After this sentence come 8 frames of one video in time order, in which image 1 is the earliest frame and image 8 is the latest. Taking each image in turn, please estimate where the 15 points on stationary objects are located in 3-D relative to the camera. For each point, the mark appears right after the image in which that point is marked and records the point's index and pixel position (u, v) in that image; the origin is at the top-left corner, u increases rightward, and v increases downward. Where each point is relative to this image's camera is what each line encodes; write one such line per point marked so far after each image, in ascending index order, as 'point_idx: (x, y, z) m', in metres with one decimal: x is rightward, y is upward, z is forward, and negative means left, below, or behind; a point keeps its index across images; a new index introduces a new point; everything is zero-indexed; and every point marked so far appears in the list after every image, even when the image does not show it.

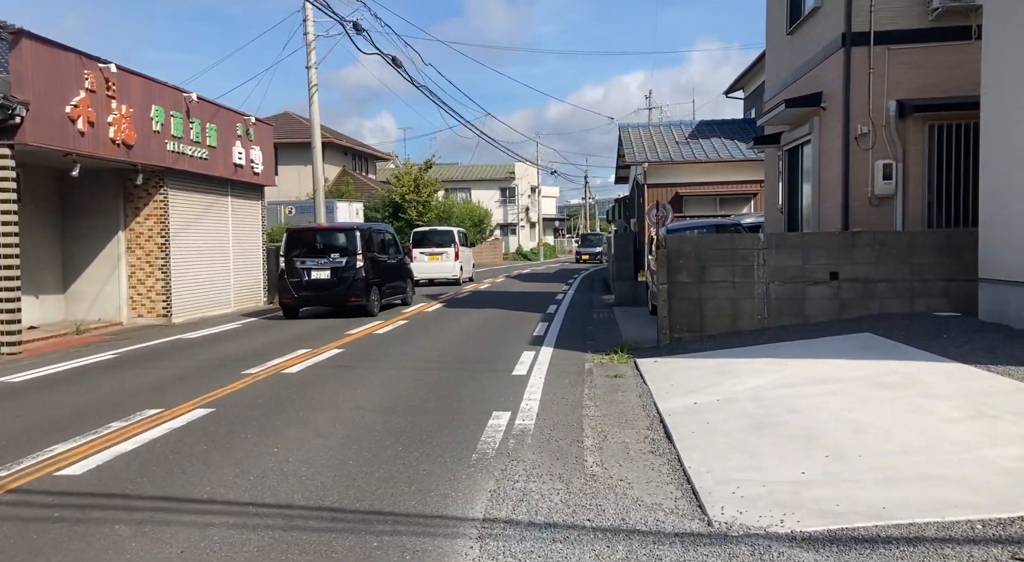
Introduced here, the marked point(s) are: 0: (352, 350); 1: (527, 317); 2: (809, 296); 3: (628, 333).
0: (-2.4, -1.0, +11.5) m
1: (+0.3, -0.8, +17.3) m
2: (+4.4, -0.2, +11.6) m
3: (+2.0, -0.9, +13.5) m
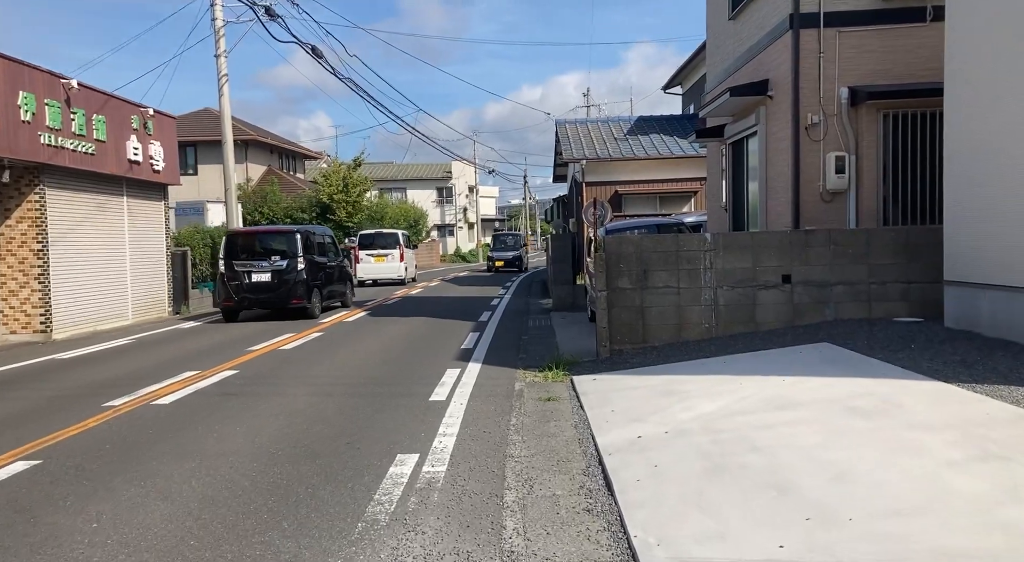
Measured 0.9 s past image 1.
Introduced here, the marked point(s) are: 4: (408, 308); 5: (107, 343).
0: (-3.4, -1.2, +10.0) m
1: (-1.1, -0.9, +16.0) m
2: (+3.3, -0.3, +10.6) m
3: (+0.8, -1.0, +12.3) m
4: (-2.6, -0.7, +19.6) m
5: (-7.2, -1.2, +14.0) m
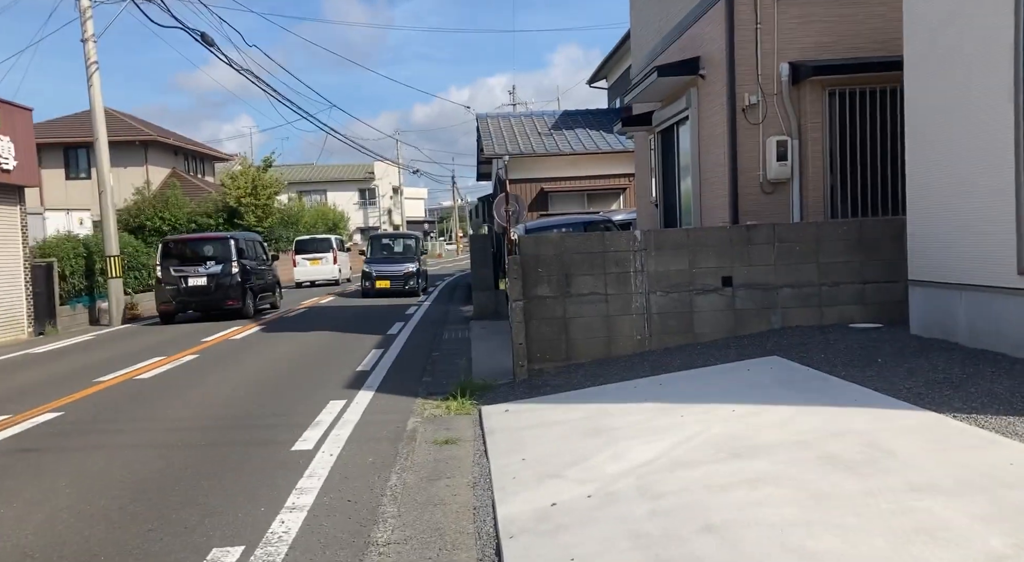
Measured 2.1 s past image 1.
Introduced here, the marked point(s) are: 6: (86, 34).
0: (-4.4, -1.4, +8.0) m
1: (-2.7, -1.1, +14.1) m
2: (+2.1, -0.3, +9.2) m
3: (-0.5, -1.1, +10.6) m
4: (-4.5, -0.9, +17.6) m
5: (-8.6, -1.5, +11.6) m
6: (-9.9, +5.7, +18.4) m
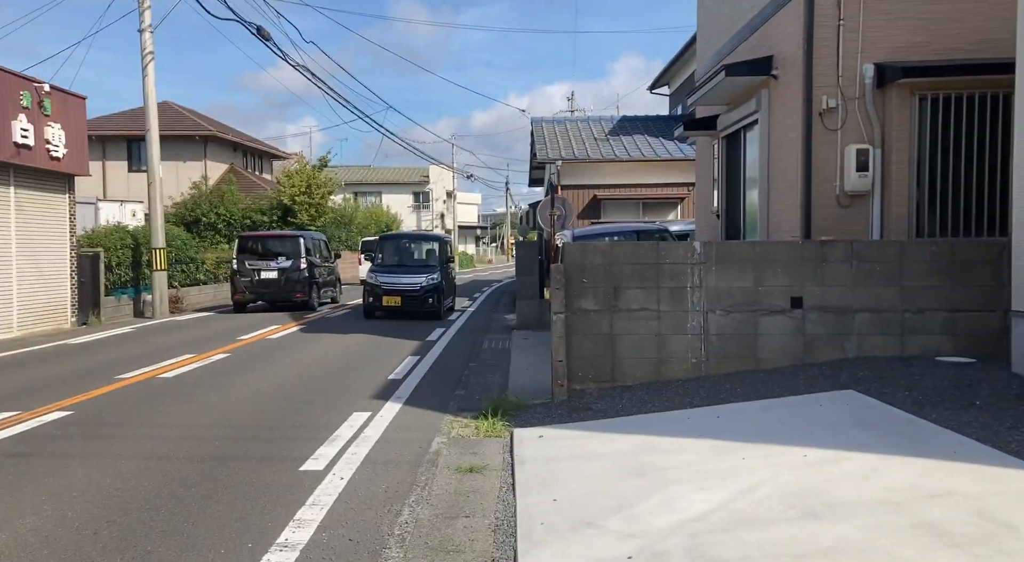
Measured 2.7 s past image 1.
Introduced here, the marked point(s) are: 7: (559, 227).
0: (-4.1, -1.3, +7.5) m
1: (-2.0, -1.1, +13.5) m
2: (+2.6, -0.5, +8.3) m
3: (0.0, -1.2, +9.8) m
4: (-3.5, -0.9, +17.1) m
5: (-8.0, -1.3, +11.4) m
6: (-8.5, +5.9, +18.3) m
7: (+0.8, +0.8, +12.9) m
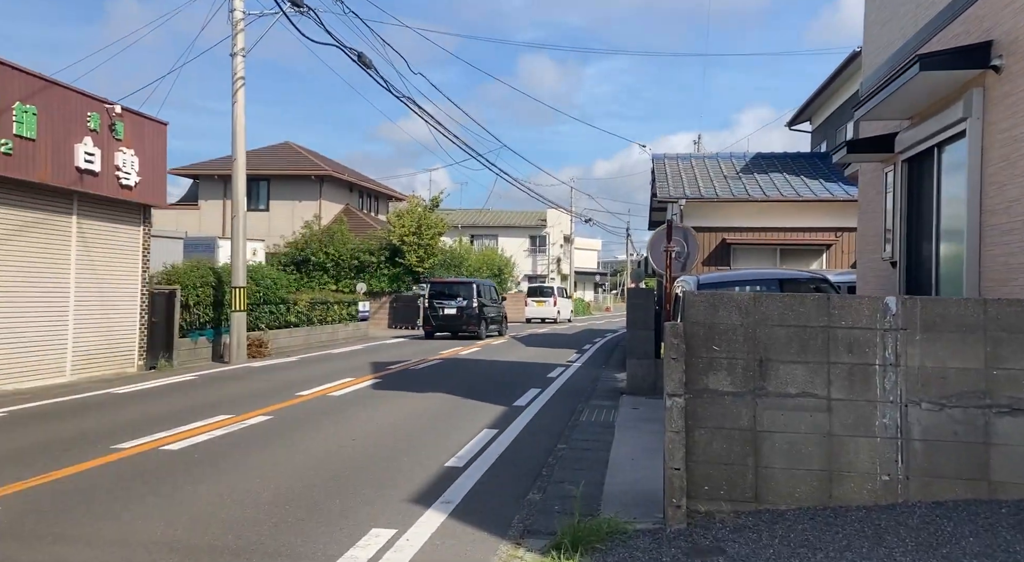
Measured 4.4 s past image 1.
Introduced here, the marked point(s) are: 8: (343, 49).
0: (-3.5, -1.6, +5.5) m
1: (-0.5, -1.9, +11.1) m
2: (+3.2, -1.1, +5.3) m
3: (+0.9, -1.8, +7.2) m
4: (-1.4, -1.8, +14.9) m
5: (-6.8, -1.7, +10.0) m
6: (-6.0, +5.1, +17.3) m
7: (+2.1, +0.1, +10.2) m
8: (-3.2, +4.3, +14.6) m
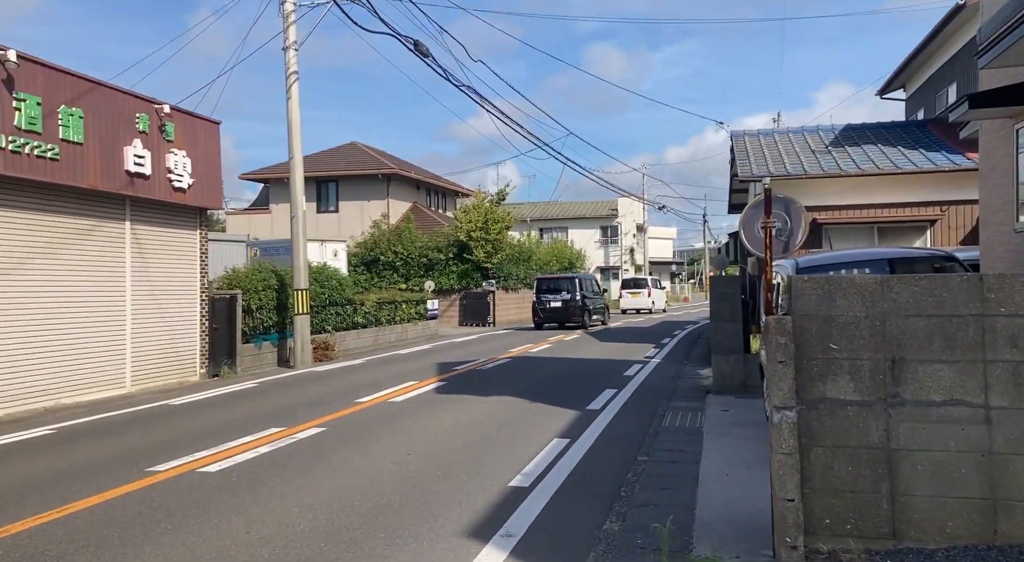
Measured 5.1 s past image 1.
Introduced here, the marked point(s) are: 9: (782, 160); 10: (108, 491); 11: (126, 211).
0: (-3.1, -1.7, +4.8) m
1: (+0.5, -1.8, +10.2) m
2: (+3.6, -0.9, +4.0) m
3: (+1.5, -1.7, +6.1) m
4: (-0.2, -1.7, +14.0) m
5: (-5.9, -1.9, +9.6) m
6: (-4.7, +5.0, +16.7) m
7: (+2.9, +0.2, +8.9) m
8: (-2.2, +4.4, +13.8) m
9: (+6.6, +3.0, +19.4) m
10: (-3.3, -1.7, +6.5) m
11: (-6.3, +1.2, +13.0) m
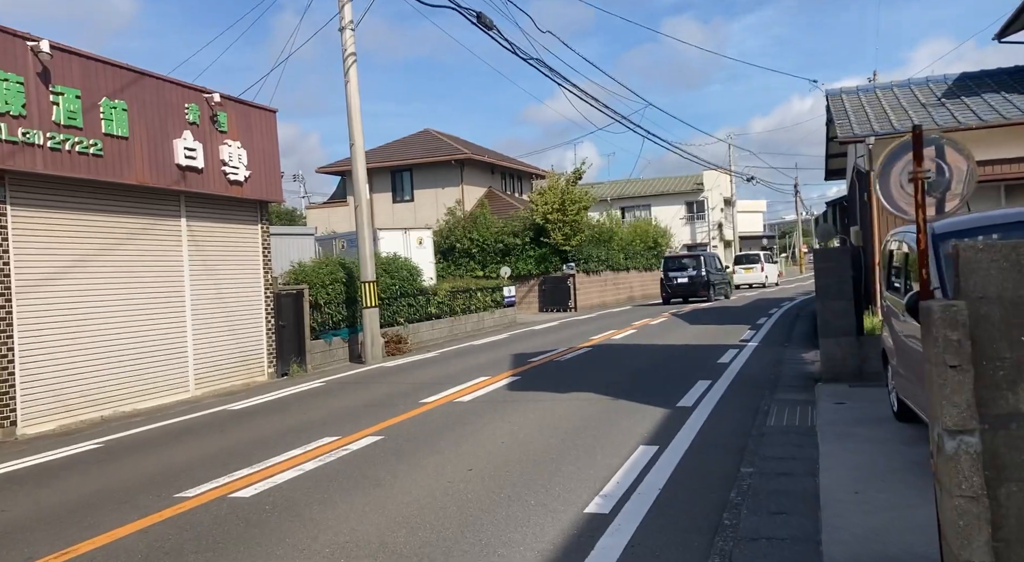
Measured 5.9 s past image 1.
0: (-2.7, -1.7, +4.0) m
1: (+1.4, -1.6, +8.9) m
2: (+3.8, -0.7, +2.4) m
3: (+2.0, -1.5, +4.8) m
4: (+1.2, -1.5, +12.8) m
5: (-5.1, -1.9, +9.0) m
6: (-3.4, +5.2, +15.9) m
7: (+3.6, +0.5, +7.4) m
8: (-1.1, +4.5, +12.7) m
9: (+8.2, +3.6, +17.4) m
10: (-2.8, -1.7, +5.7) m
11: (-5.2, +1.2, +12.5) m
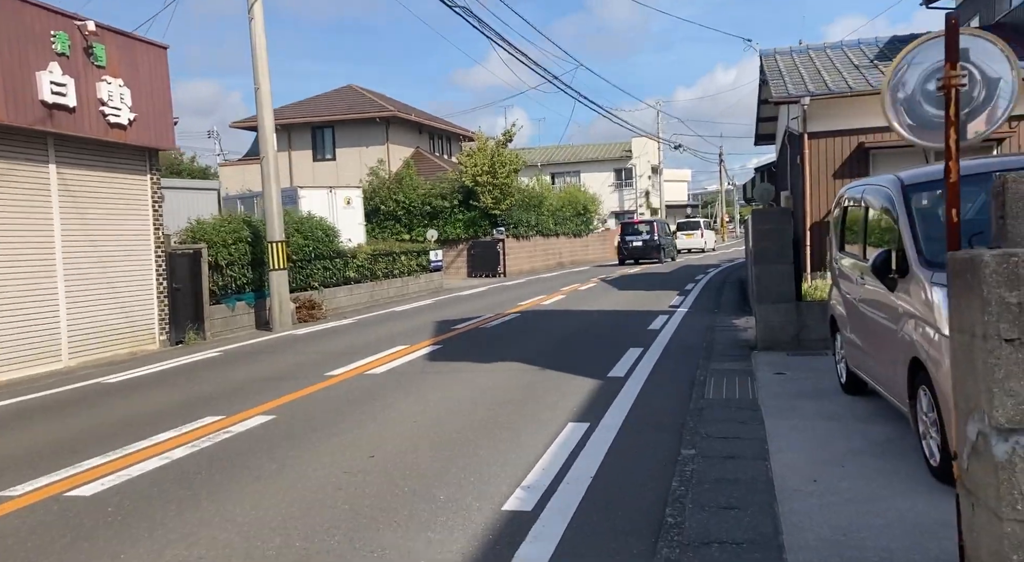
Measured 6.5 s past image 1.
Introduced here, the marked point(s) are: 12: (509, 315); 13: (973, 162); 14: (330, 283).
0: (-3.1, -1.5, +2.8) m
1: (+0.5, -1.1, +8.1) m
2: (+3.5, -0.6, +1.8) m
3: (+1.5, -1.3, +4.0) m
4: (0.0, -0.9, +11.9) m
5: (-5.9, -1.4, +7.6) m
6: (-4.8, +5.9, +14.3) m
7: (+2.9, +0.9, +6.7) m
8: (-2.3, +5.1, +11.3) m
9: (+6.6, +4.4, +16.9) m
10: (-3.3, -1.4, +4.5) m
11: (-6.3, +1.8, +10.9) m
12: (-0.1, -0.7, +15.3) m
13: (+3.7, +0.9, +6.5) m
14: (-4.3, 0.0, +18.8) m
